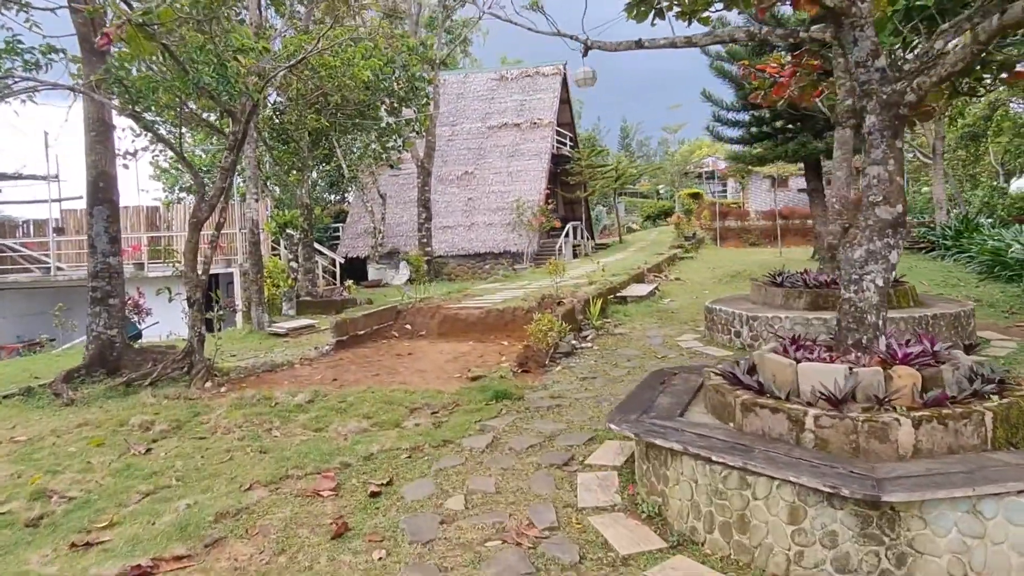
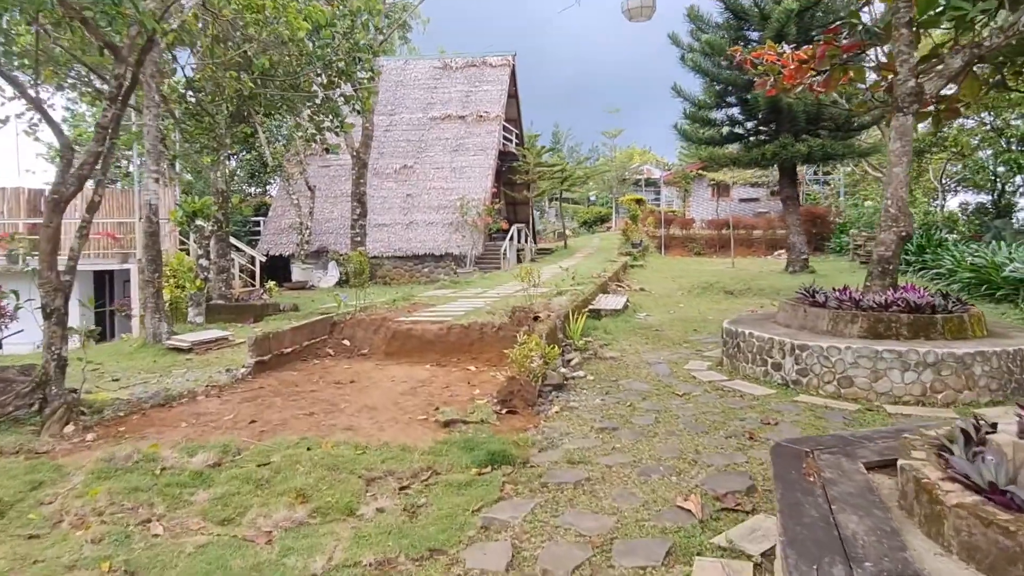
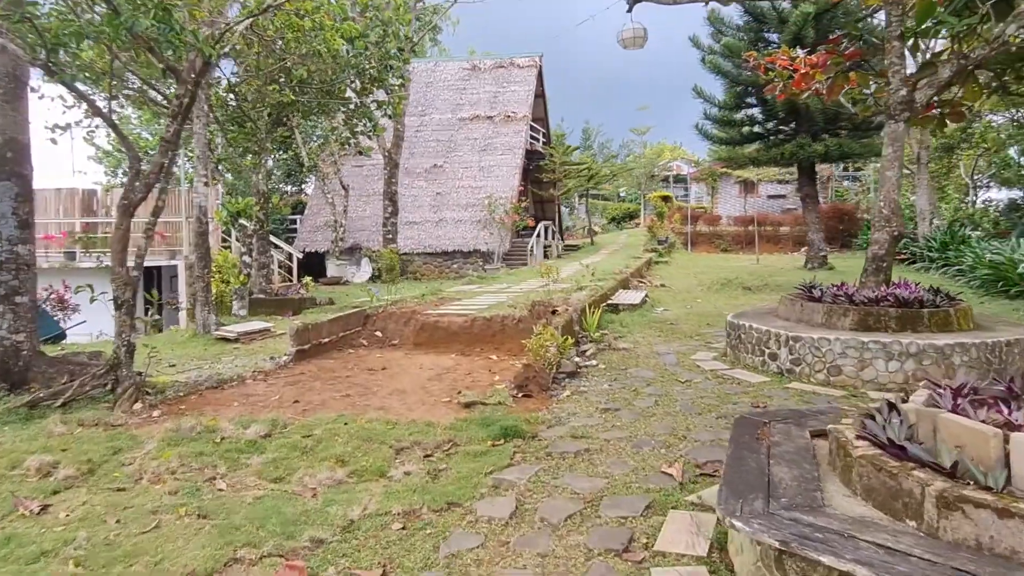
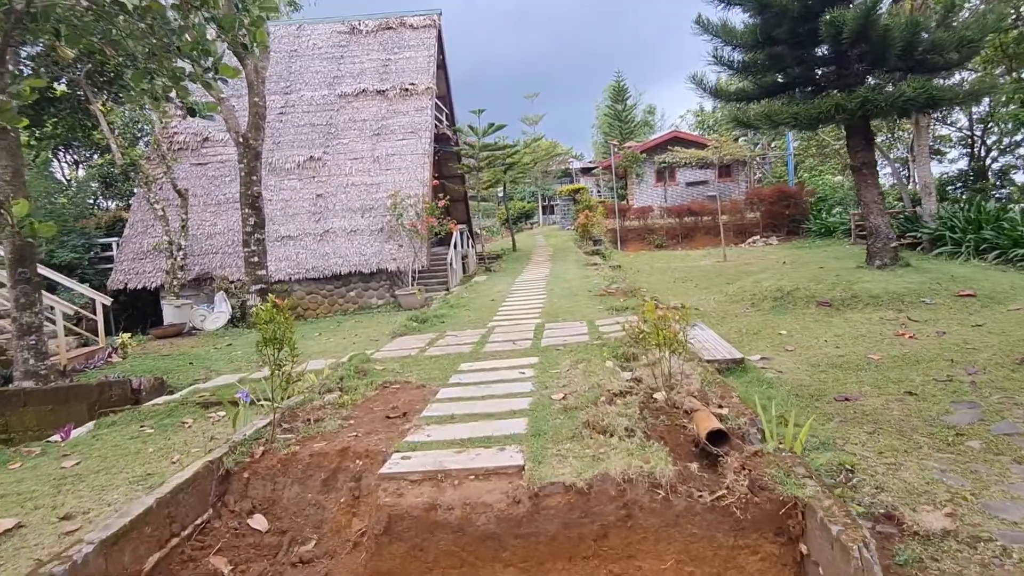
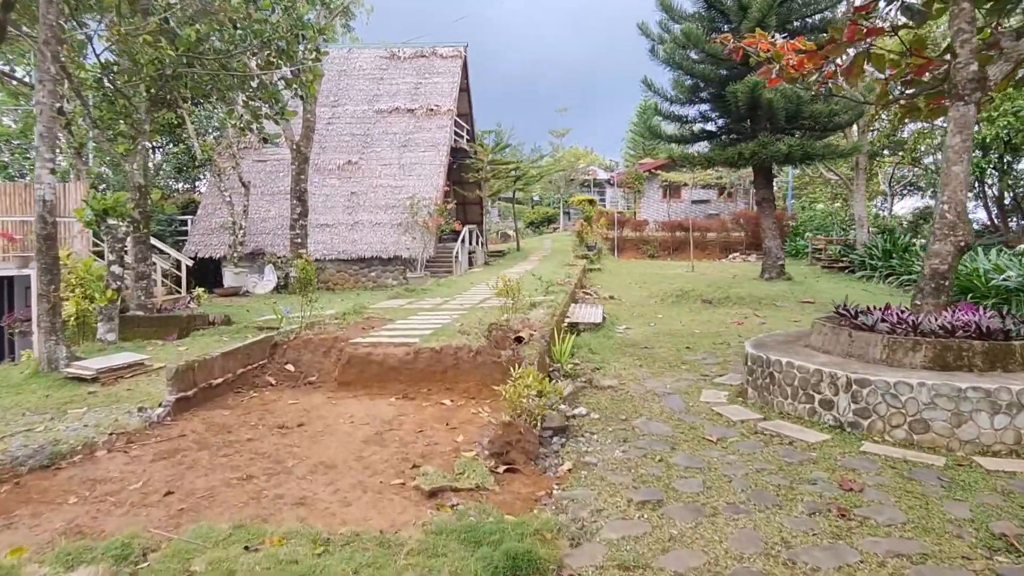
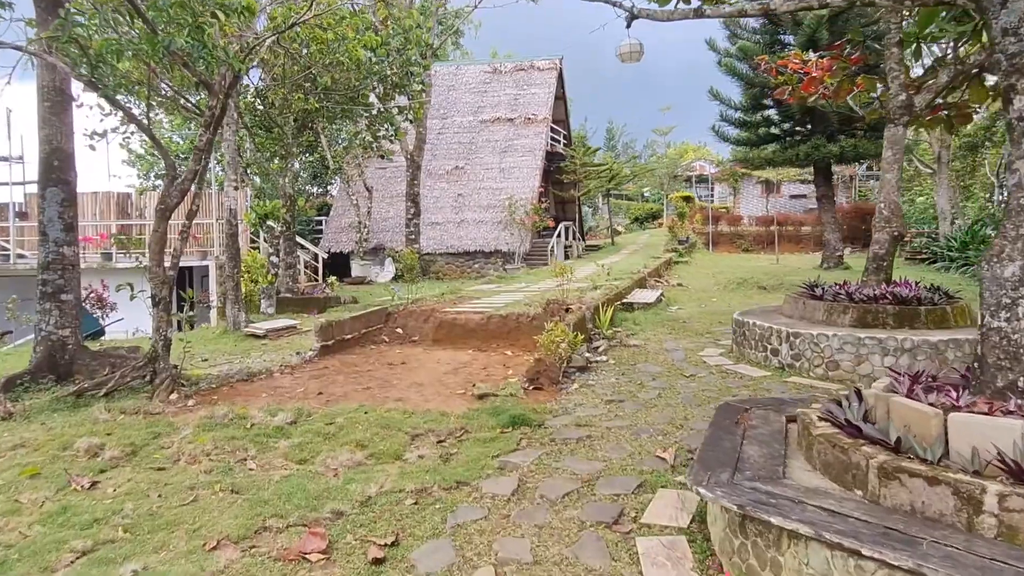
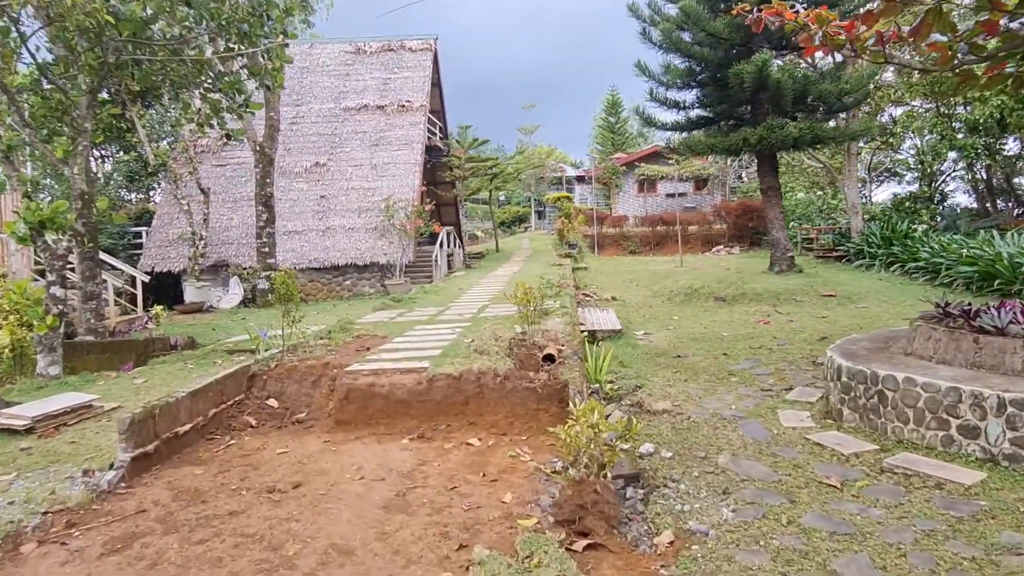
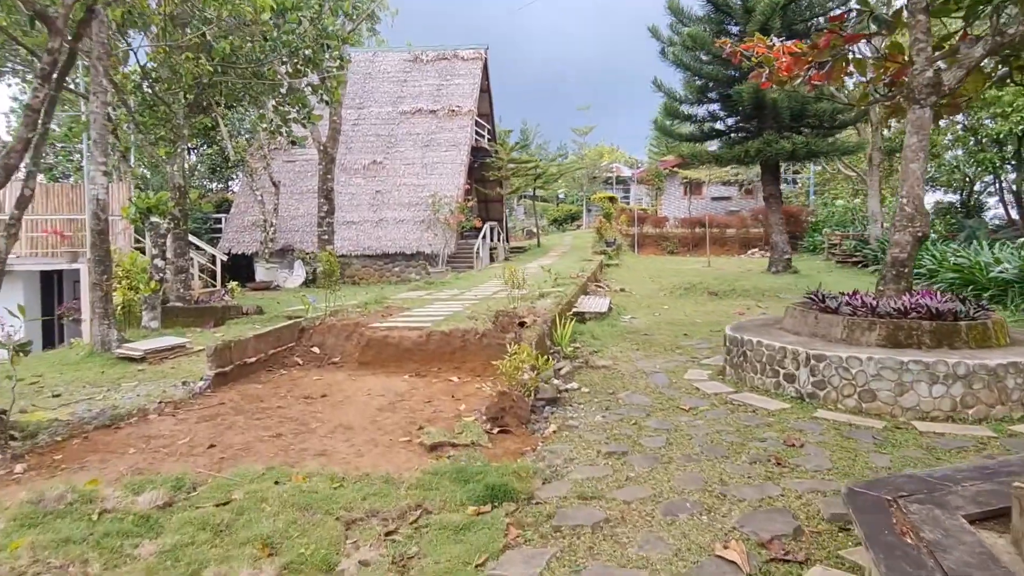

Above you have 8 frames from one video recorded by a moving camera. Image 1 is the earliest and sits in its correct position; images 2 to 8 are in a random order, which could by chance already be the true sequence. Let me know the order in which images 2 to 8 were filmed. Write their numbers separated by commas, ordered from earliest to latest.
6, 3, 2, 8, 5, 7, 4
